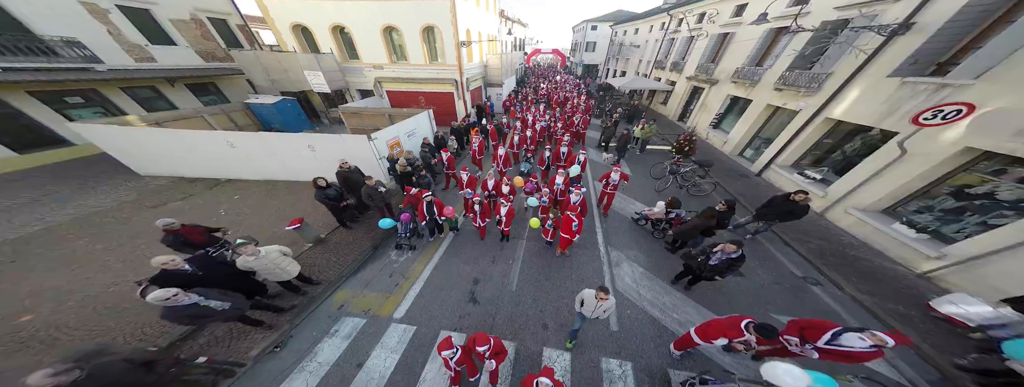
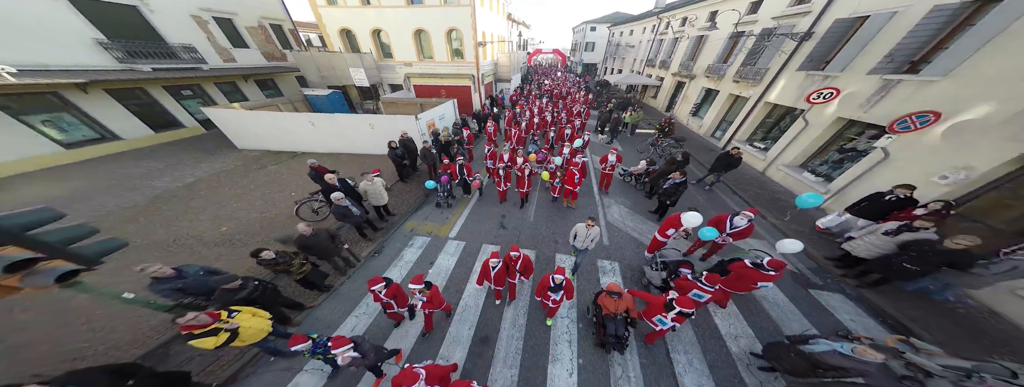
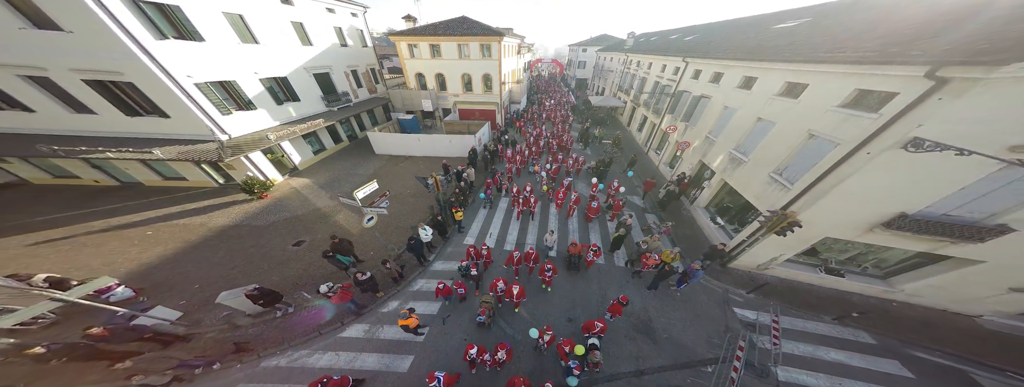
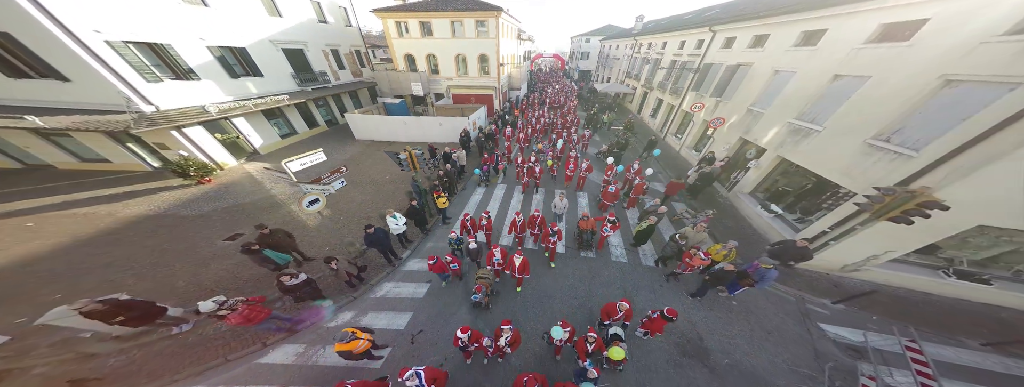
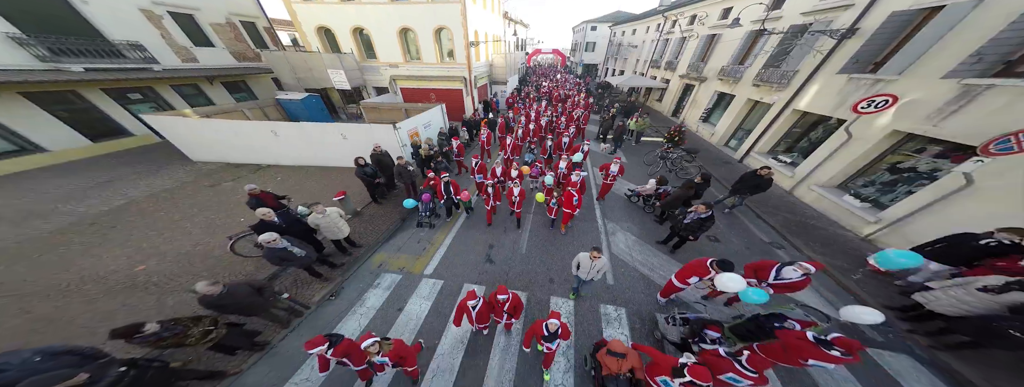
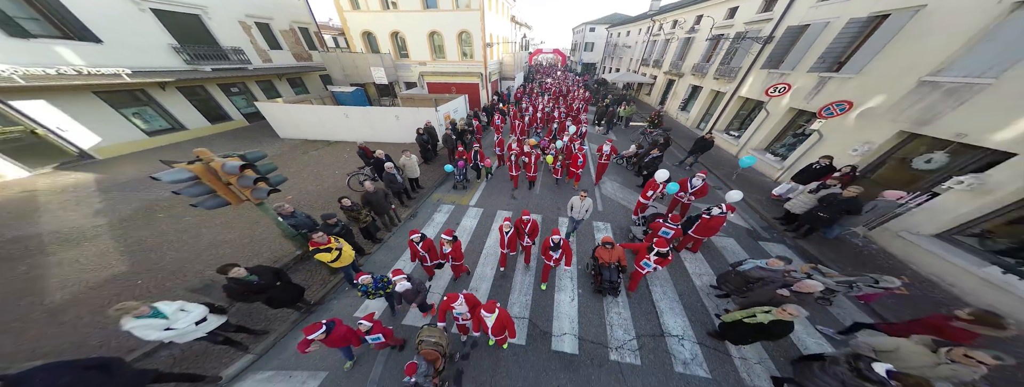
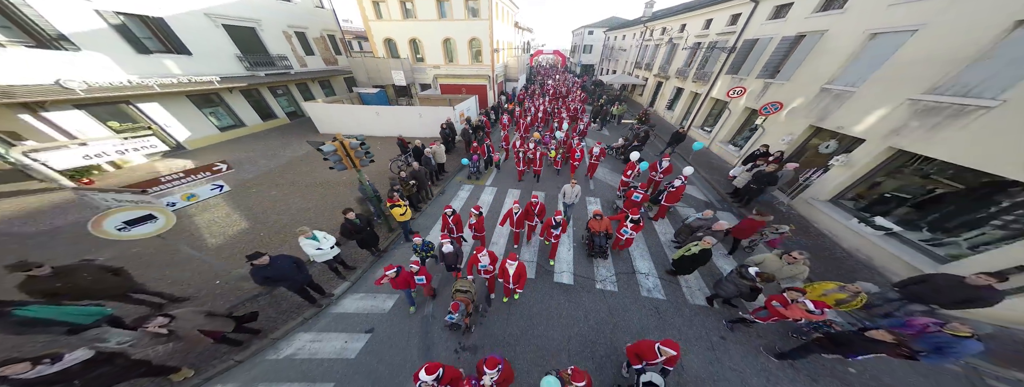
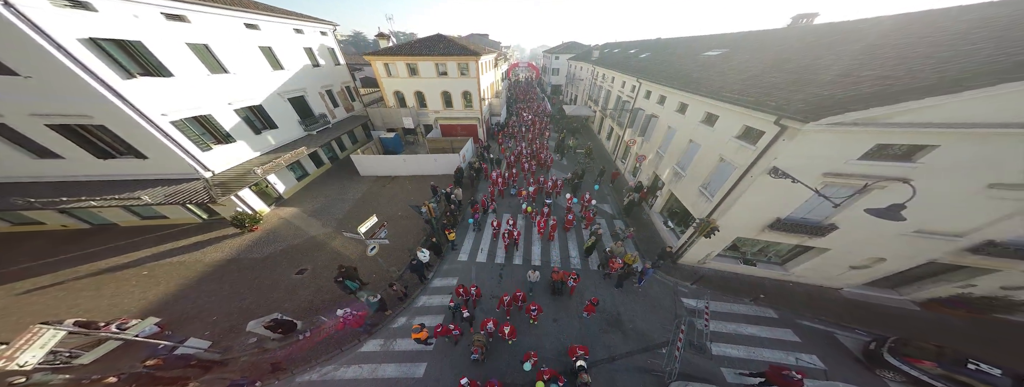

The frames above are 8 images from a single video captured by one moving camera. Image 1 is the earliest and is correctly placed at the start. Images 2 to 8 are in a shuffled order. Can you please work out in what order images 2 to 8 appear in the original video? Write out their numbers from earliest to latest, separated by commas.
5, 2, 6, 7, 4, 3, 8
